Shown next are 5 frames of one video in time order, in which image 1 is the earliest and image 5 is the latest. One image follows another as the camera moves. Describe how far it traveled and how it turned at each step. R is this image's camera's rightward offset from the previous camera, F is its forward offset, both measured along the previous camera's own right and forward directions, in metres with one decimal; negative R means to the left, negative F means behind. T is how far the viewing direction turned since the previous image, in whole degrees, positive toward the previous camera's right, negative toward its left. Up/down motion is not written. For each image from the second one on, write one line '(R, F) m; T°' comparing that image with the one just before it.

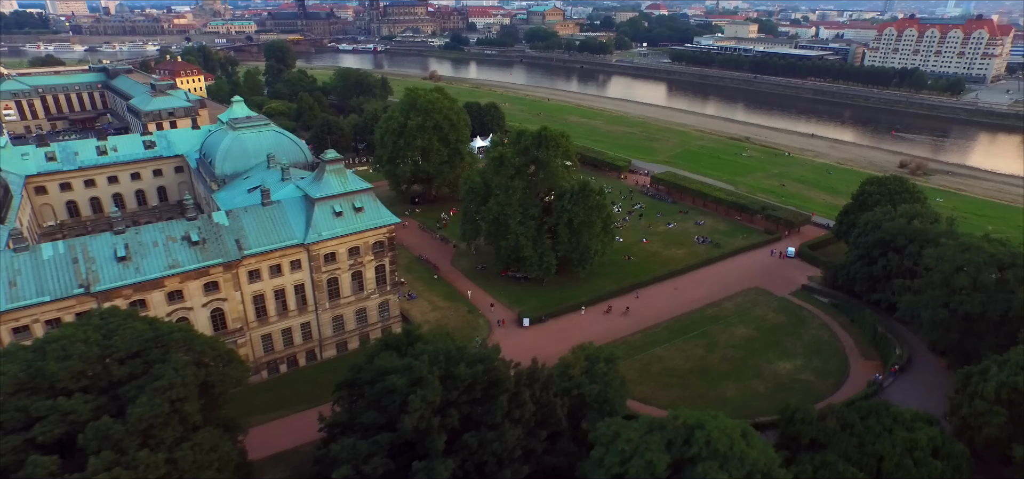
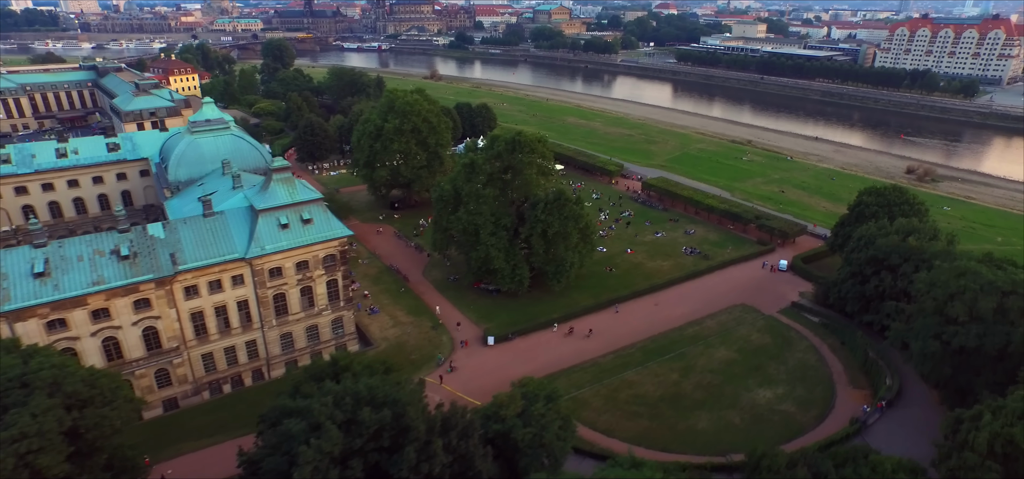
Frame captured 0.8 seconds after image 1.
(+3.9, +3.3) m; -1°
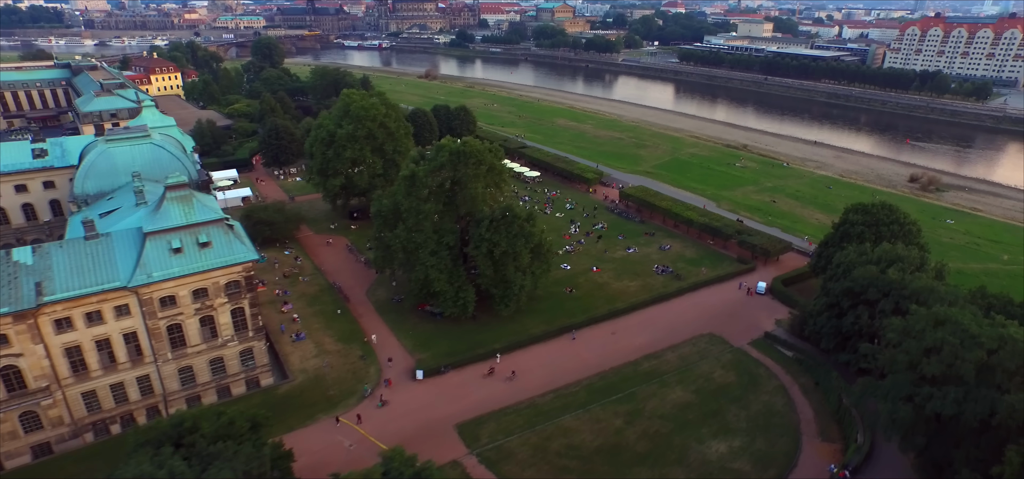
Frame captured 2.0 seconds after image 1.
(+6.1, +5.3) m; -1°
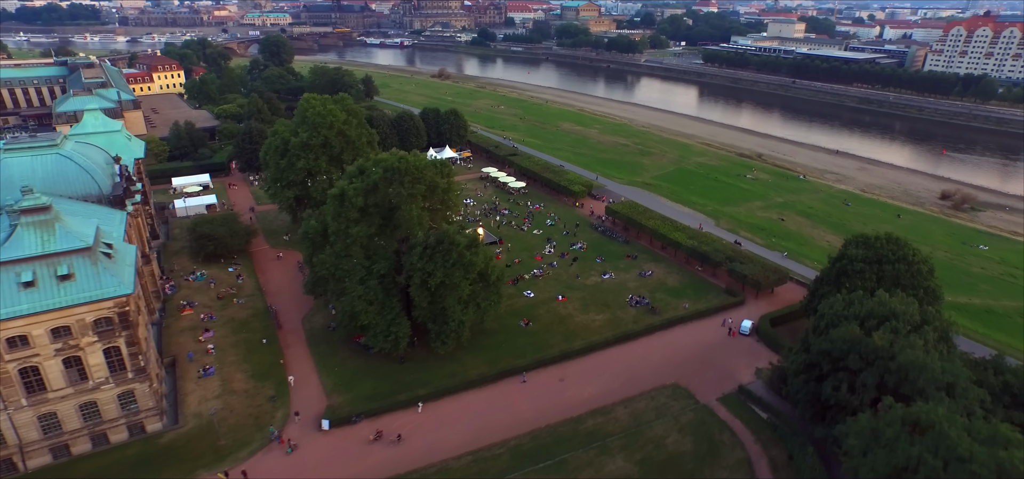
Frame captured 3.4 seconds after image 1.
(+7.4, +6.5) m; -3°
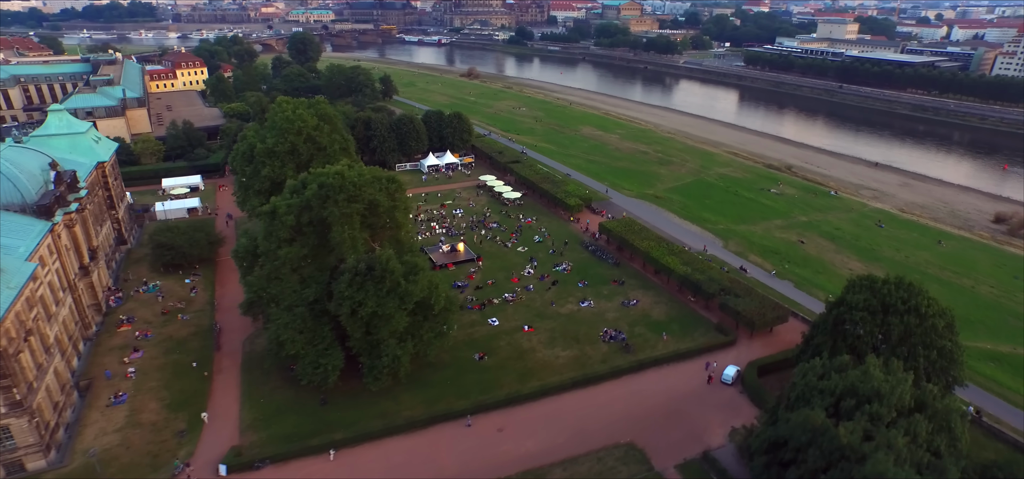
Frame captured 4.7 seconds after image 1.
(+7.3, +5.7) m; -4°
